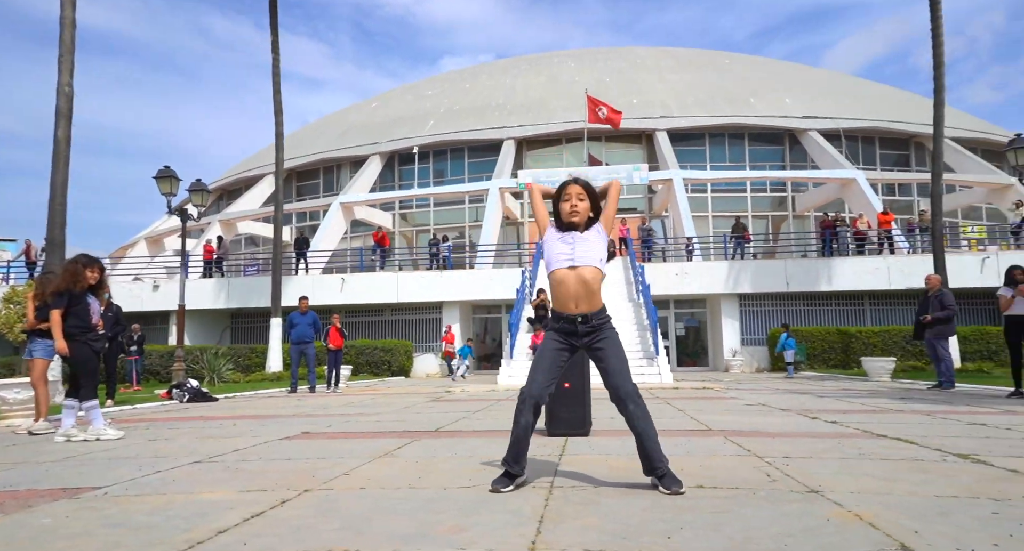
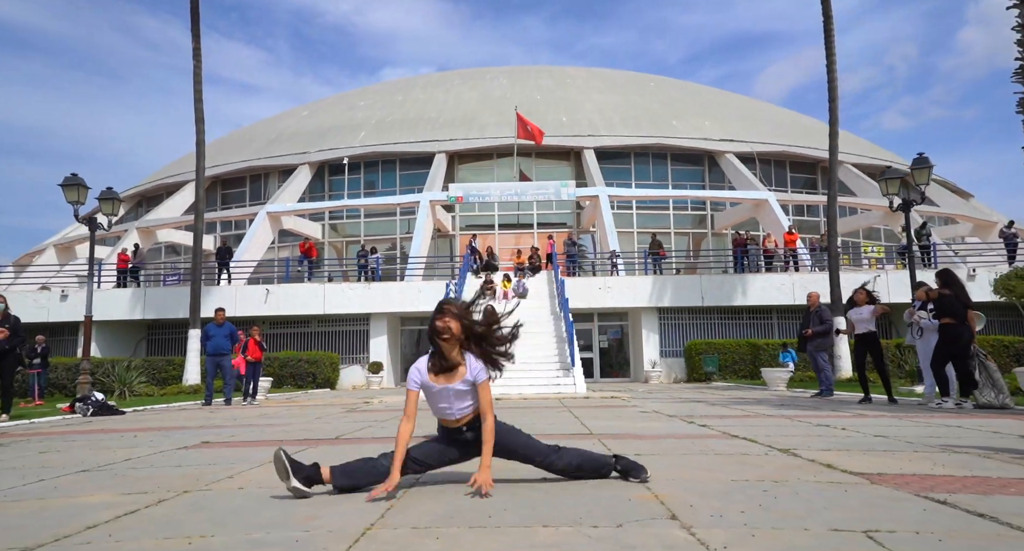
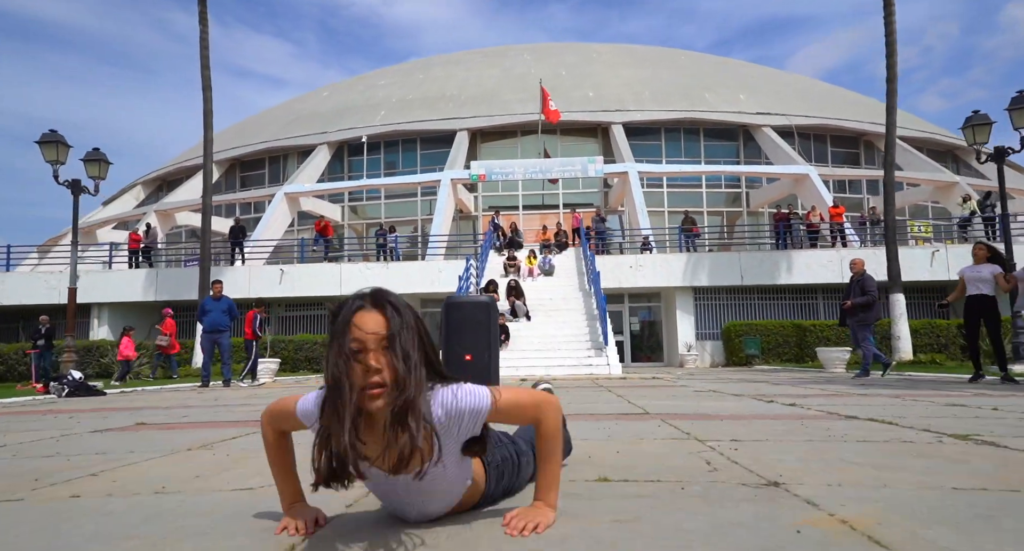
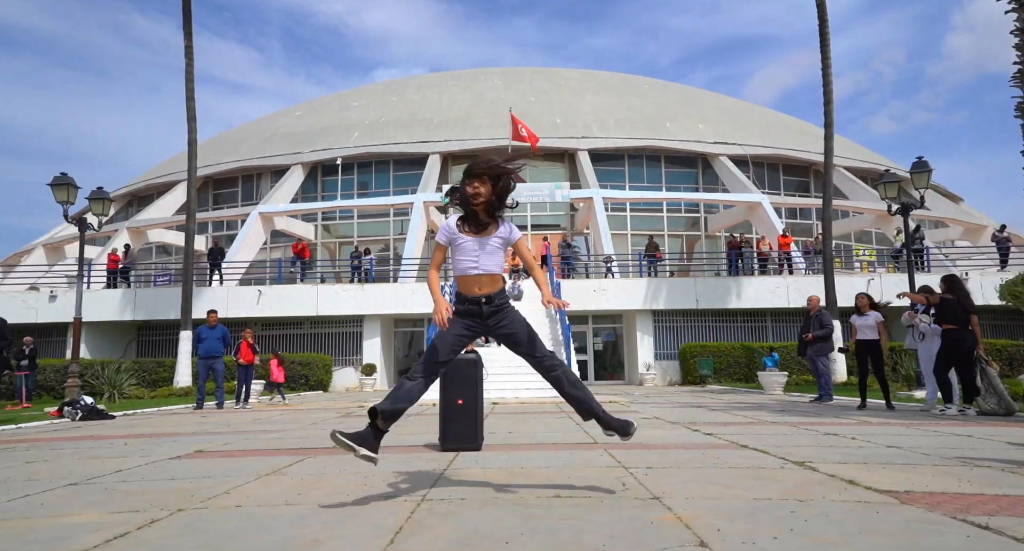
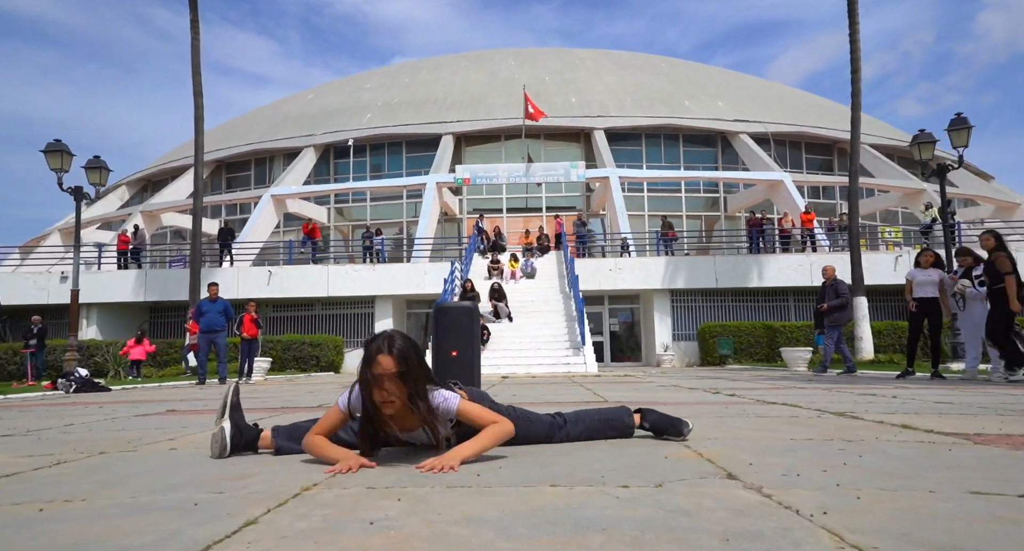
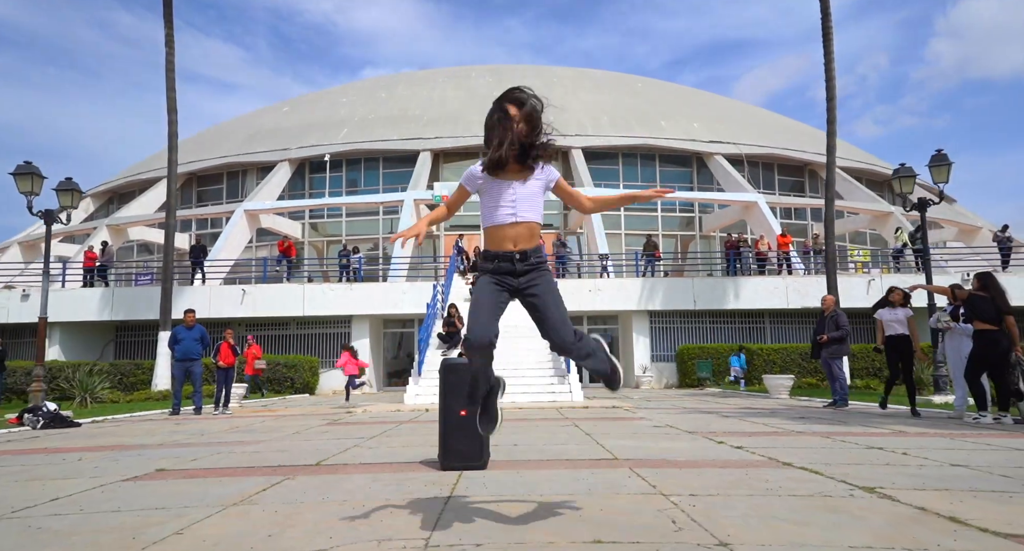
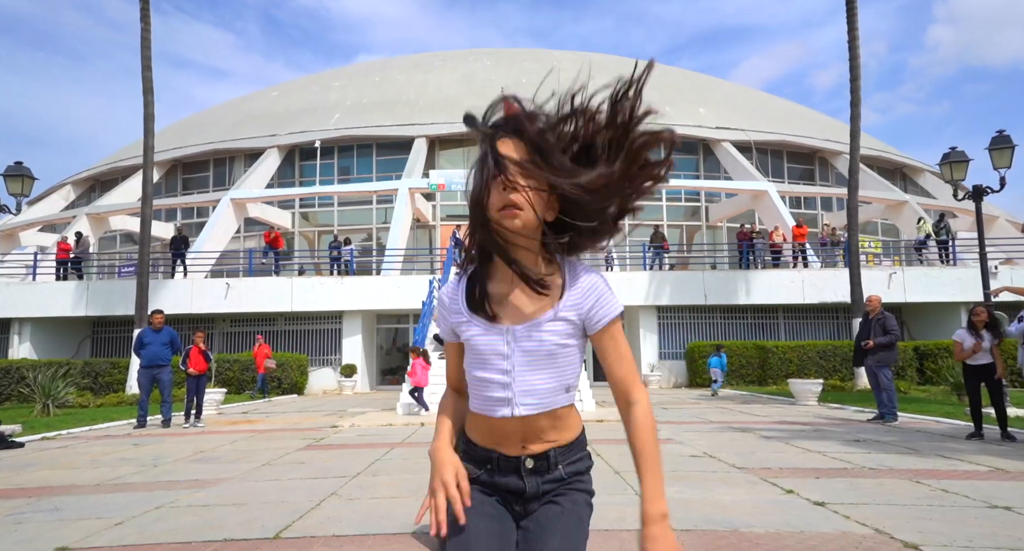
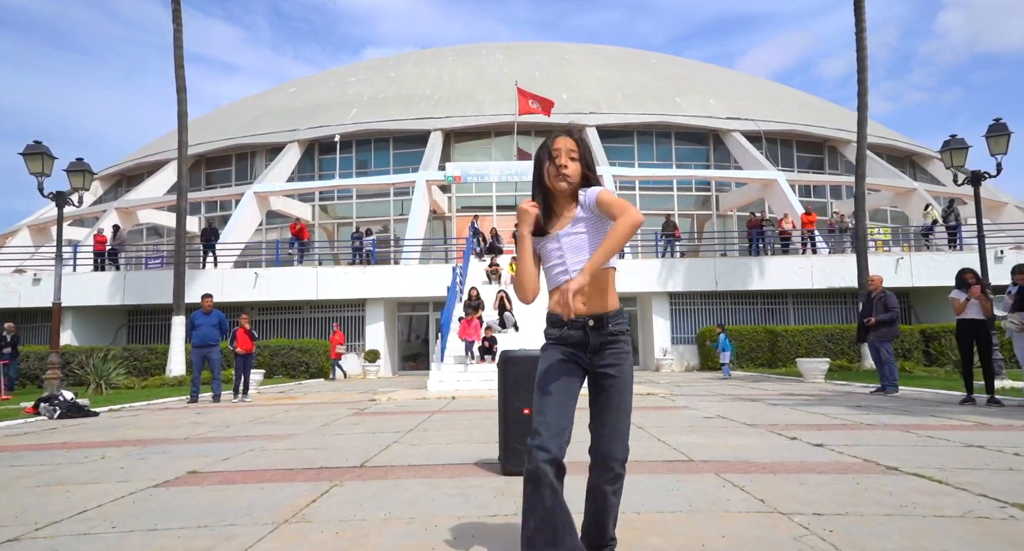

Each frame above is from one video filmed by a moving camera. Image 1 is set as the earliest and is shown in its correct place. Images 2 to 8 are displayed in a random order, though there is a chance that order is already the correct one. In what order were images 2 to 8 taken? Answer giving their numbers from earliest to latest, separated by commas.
8, 7, 6, 4, 2, 5, 3
